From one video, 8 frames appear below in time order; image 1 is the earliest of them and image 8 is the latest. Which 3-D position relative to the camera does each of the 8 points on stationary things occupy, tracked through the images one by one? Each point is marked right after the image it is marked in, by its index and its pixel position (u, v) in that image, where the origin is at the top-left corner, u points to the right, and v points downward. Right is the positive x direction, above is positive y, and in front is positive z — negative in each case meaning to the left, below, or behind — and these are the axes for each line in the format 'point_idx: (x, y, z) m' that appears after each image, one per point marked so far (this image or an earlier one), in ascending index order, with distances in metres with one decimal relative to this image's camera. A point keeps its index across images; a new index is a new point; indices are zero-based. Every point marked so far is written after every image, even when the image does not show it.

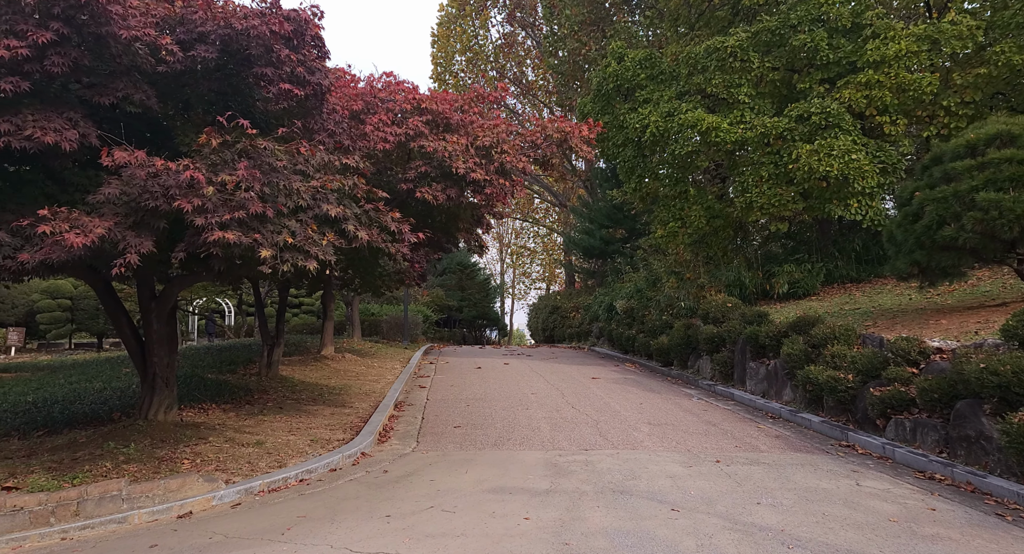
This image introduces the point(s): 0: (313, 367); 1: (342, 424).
0: (-4.3, -1.9, +15.4) m
1: (-2.2, -1.9, +9.1) m
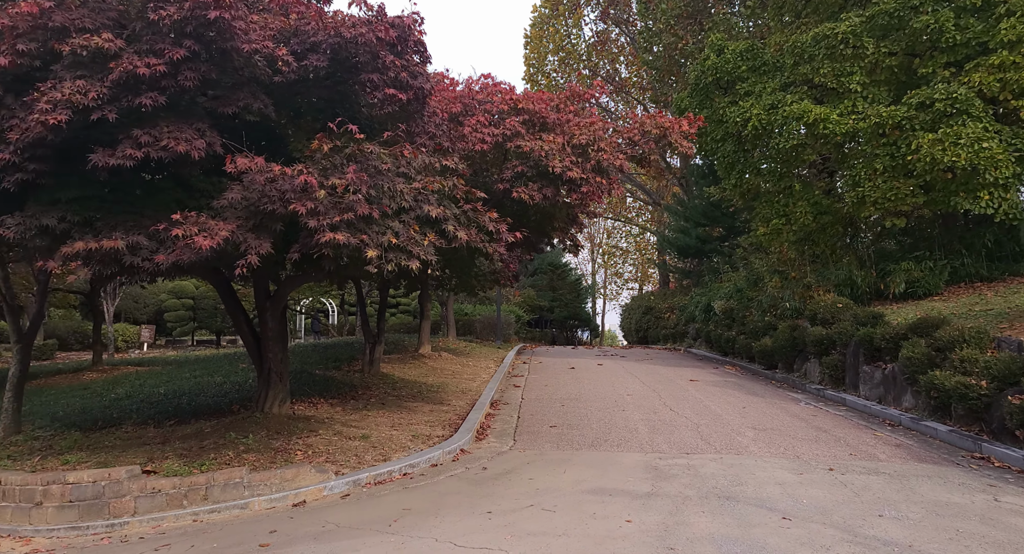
0: (-2.2, -1.9, +15.8) m
1: (-0.9, -1.9, +9.3) m
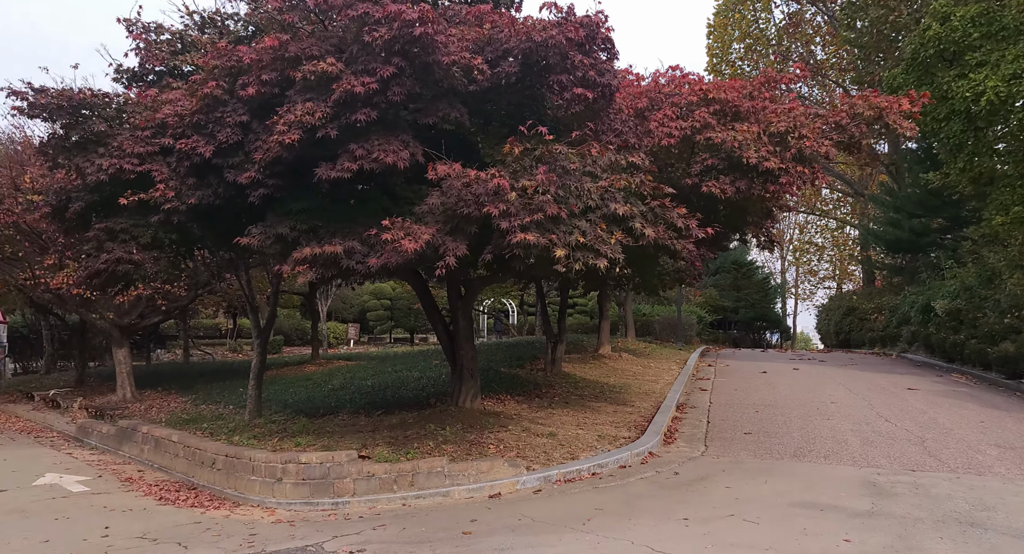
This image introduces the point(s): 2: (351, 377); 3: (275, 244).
0: (+1.8, -1.9, +15.8) m
1: (+1.5, -1.9, +9.1) m
2: (-3.2, -1.9, +13.9) m
3: (-2.3, +0.3, +6.9) m
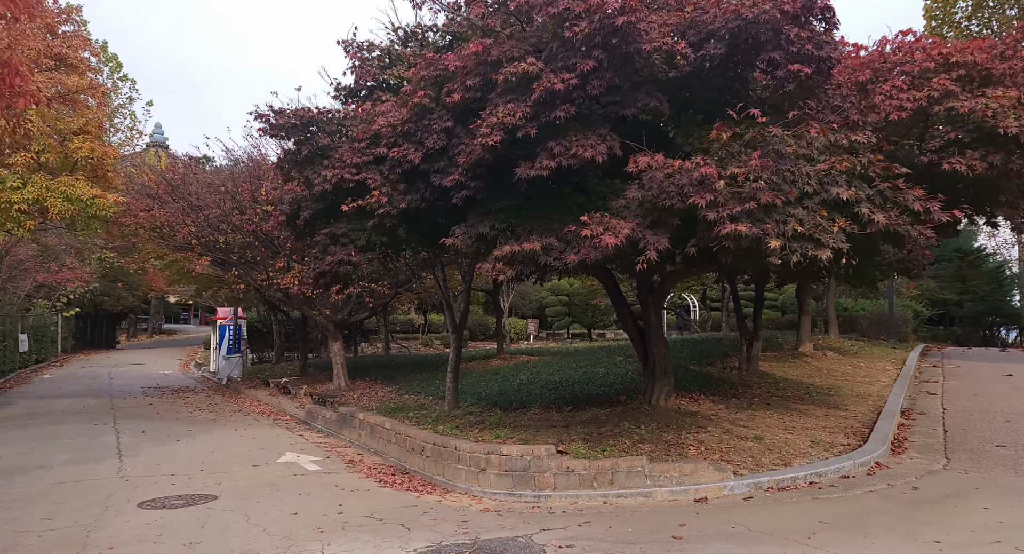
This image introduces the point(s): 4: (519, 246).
0: (+5.9, -1.8, +14.8) m
1: (+3.9, -1.8, +8.4) m
2: (+0.6, -1.9, +14.1) m
3: (-0.4, +0.4, +7.2) m
4: (+0.1, +0.3, +6.4) m
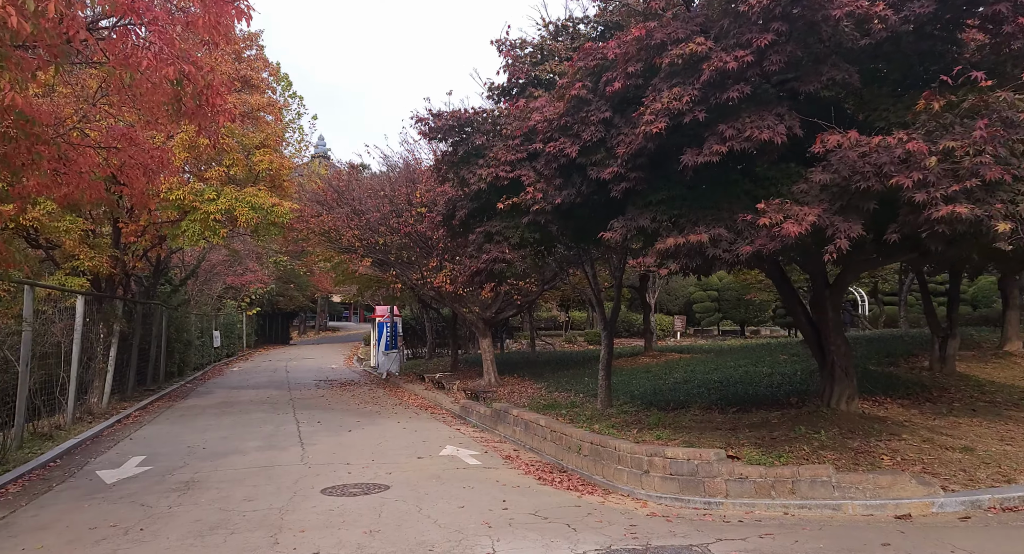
0: (+8.9, -1.6, +13.1) m
1: (+5.7, -1.7, +7.3) m
2: (+3.6, -1.8, +13.6) m
3: (+1.2, +0.4, +7.0) m
4: (+1.5, +0.3, +6.1) m
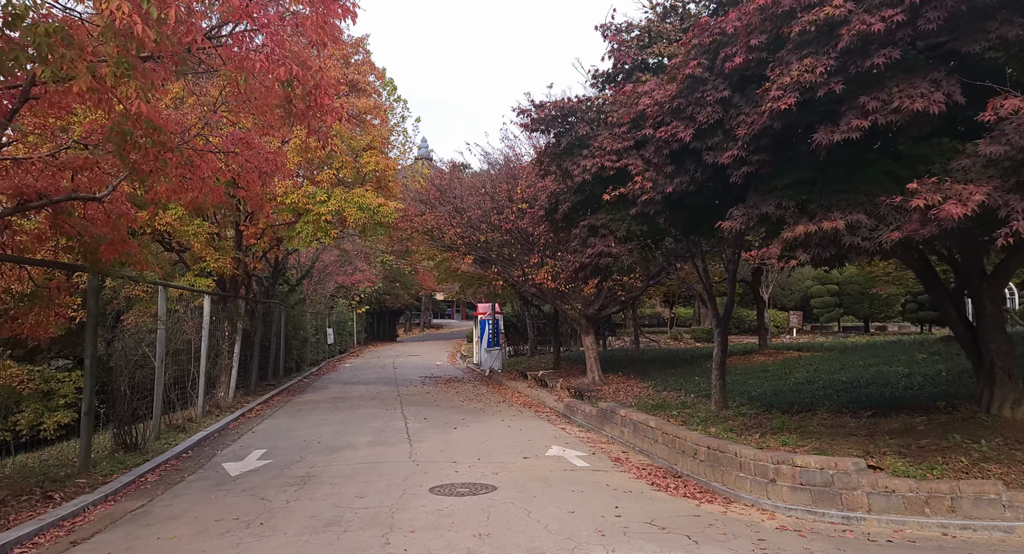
0: (+10.7, -1.4, +11.4) m
1: (+6.7, -1.5, +6.1) m
2: (+5.5, -1.6, +12.6) m
3: (+2.2, +0.5, +6.4) m
4: (+2.4, +0.4, +5.6) m
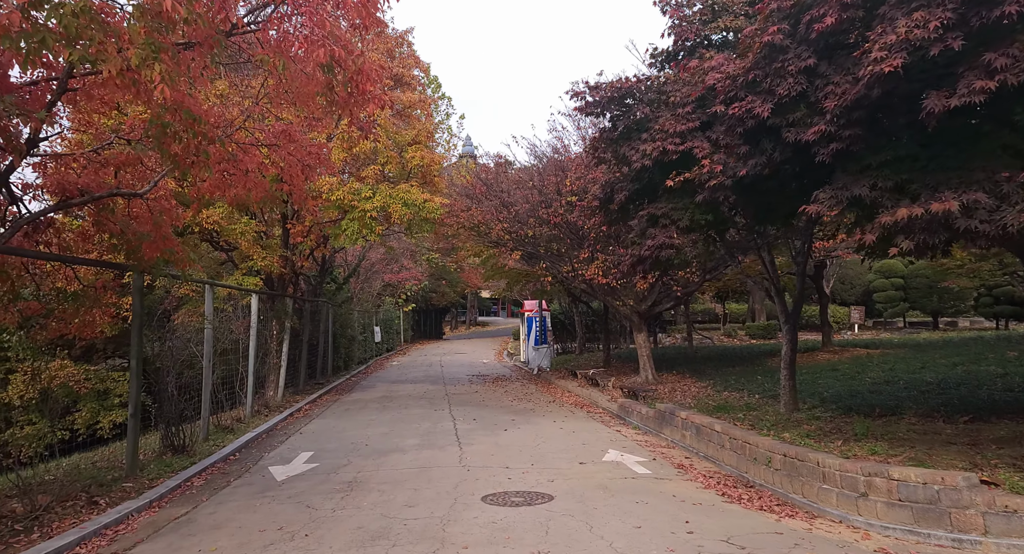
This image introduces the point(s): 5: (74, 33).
0: (+11.5, -1.2, +10.2) m
1: (+7.2, -1.4, +5.2) m
2: (+6.4, -1.5, +11.8) m
3: (+2.7, +0.5, +5.8) m
4: (+2.8, +0.5, +4.9) m
5: (-3.2, +1.8, +5.2) m
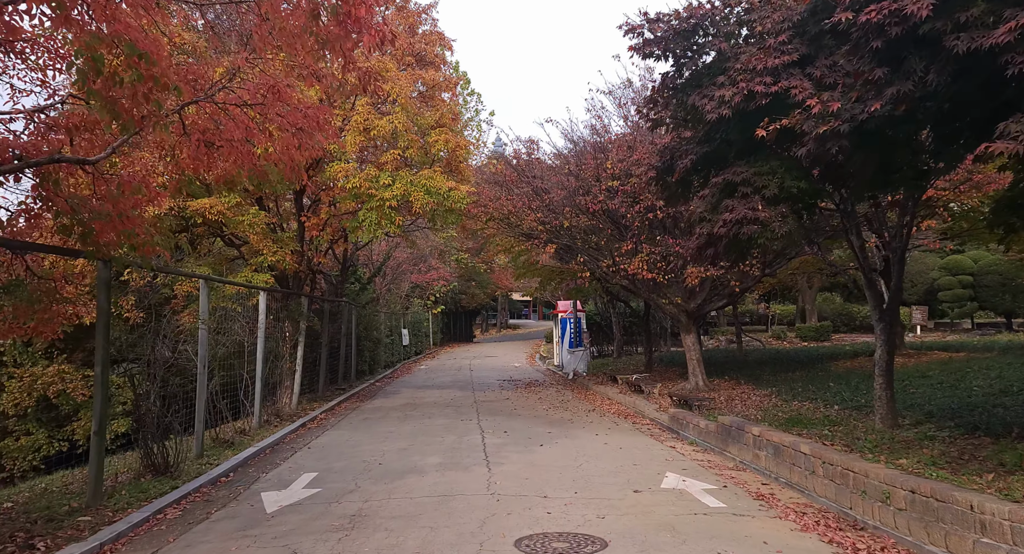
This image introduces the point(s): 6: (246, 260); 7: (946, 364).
0: (+12.0, -1.1, +8.1) m
1: (+7.4, -1.2, +3.3) m
2: (+6.9, -1.4, +9.9) m
3: (+2.9, +0.7, +4.1) m
4: (+3.0, +0.6, +3.2) m
5: (-3.0, +1.9, +3.8) m
6: (-5.5, +0.4, +14.8) m
7: (+7.8, -1.5, +12.6) m
